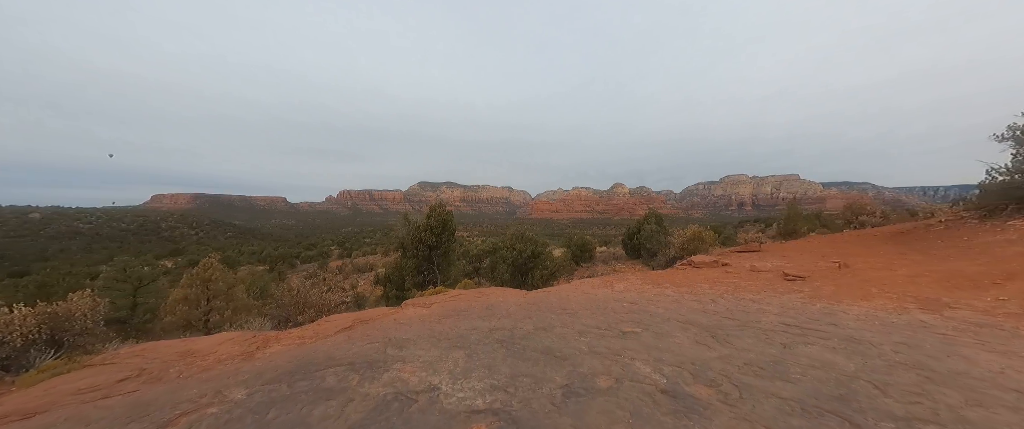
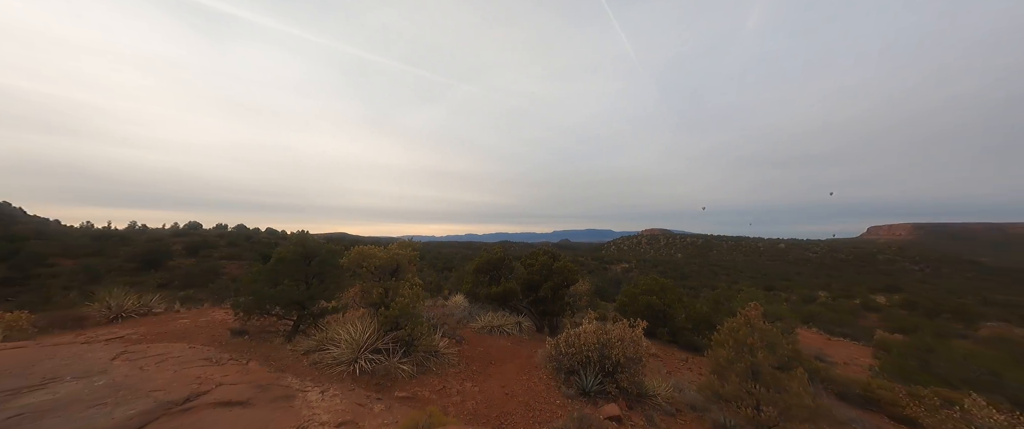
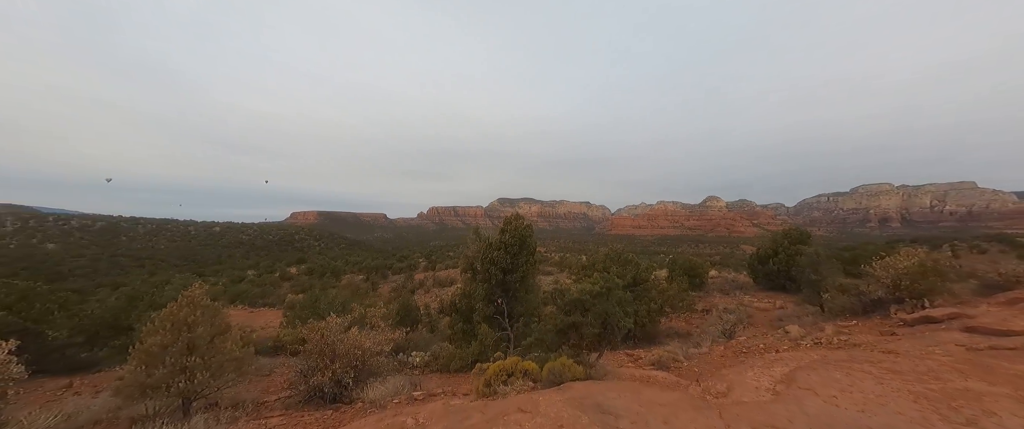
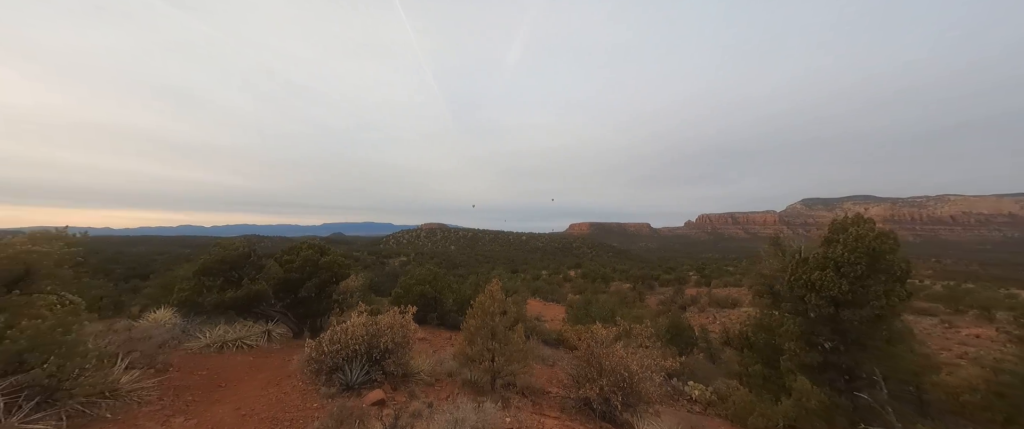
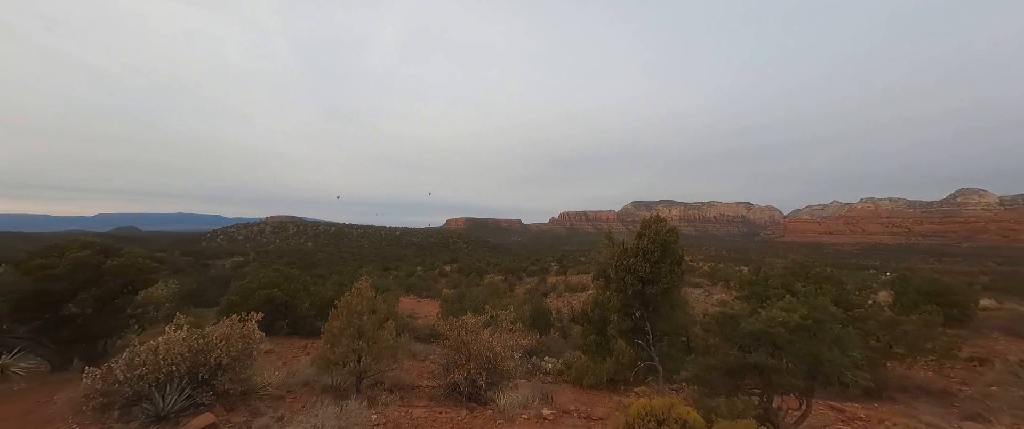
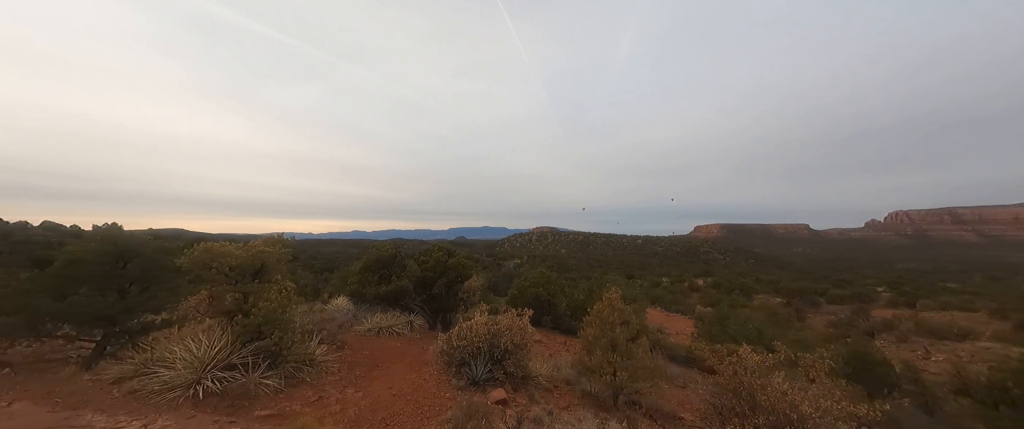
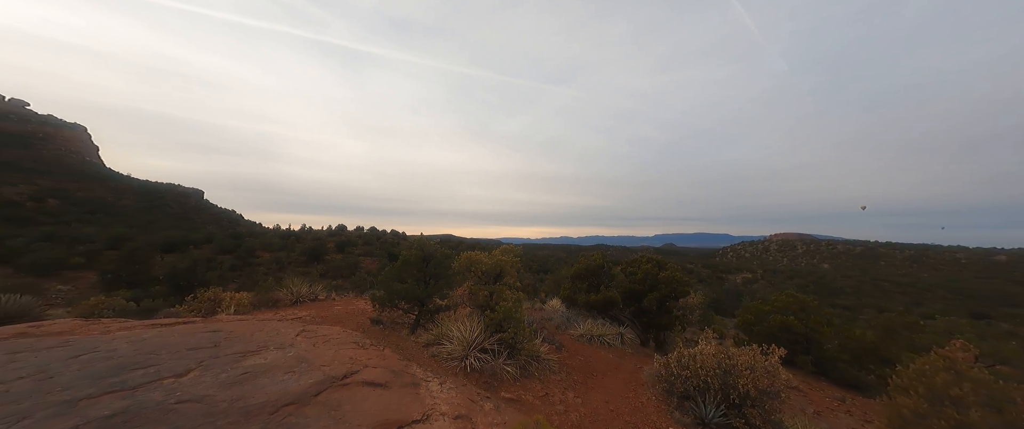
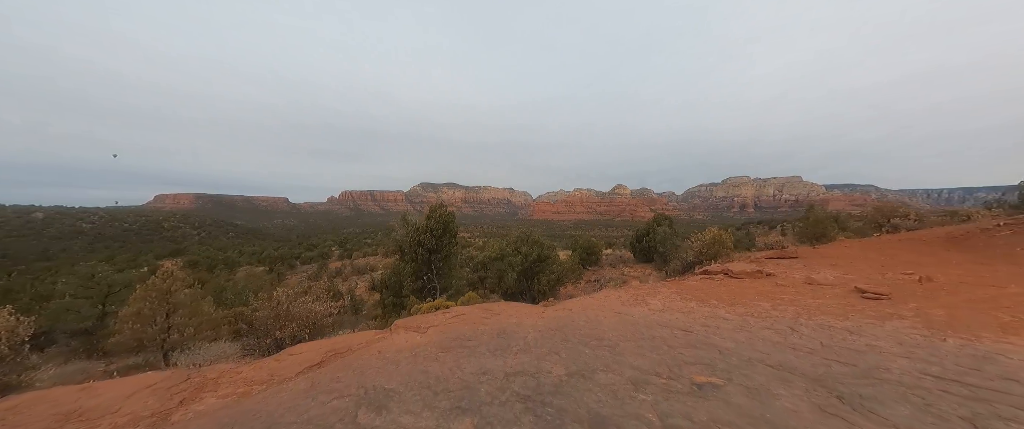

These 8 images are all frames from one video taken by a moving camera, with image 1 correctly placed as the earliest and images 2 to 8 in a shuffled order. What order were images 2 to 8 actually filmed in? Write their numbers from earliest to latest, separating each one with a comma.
8, 3, 5, 4, 6, 2, 7
